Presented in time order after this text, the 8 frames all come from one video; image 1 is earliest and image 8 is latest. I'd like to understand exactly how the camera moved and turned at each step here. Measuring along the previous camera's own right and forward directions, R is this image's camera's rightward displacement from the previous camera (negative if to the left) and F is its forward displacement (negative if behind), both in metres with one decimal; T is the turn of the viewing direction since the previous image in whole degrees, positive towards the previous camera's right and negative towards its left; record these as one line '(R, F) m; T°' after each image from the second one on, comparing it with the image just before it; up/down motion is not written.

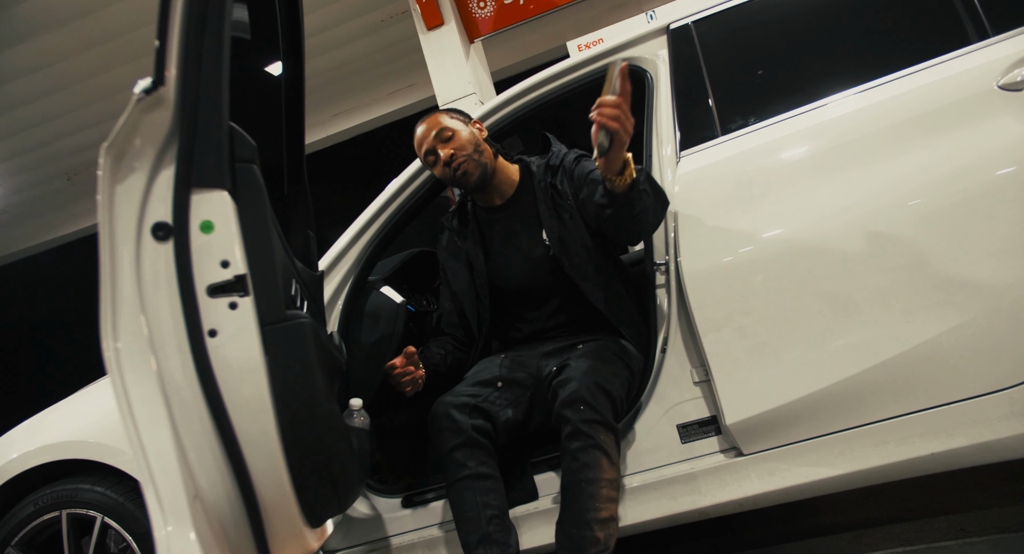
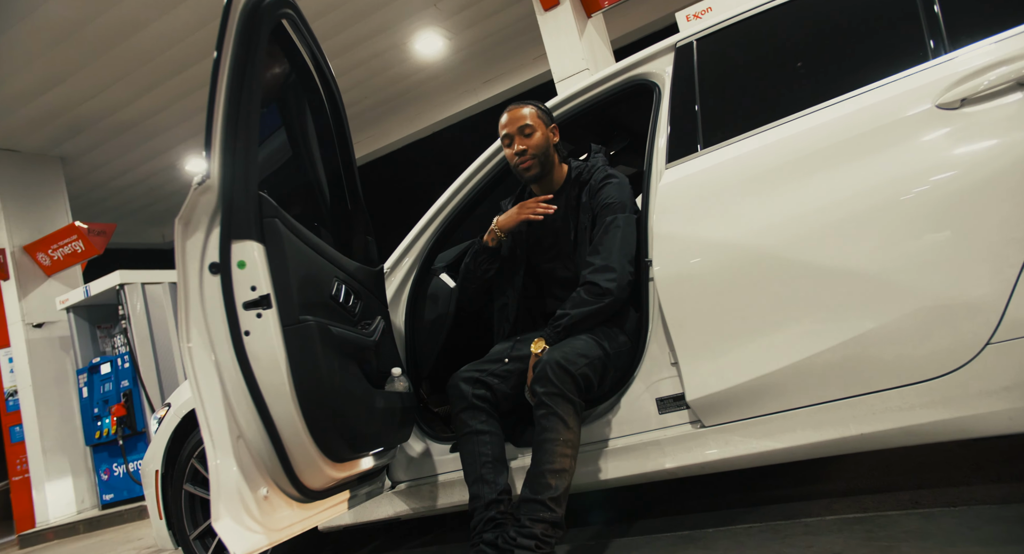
(+0.5, -0.3) m; -15°
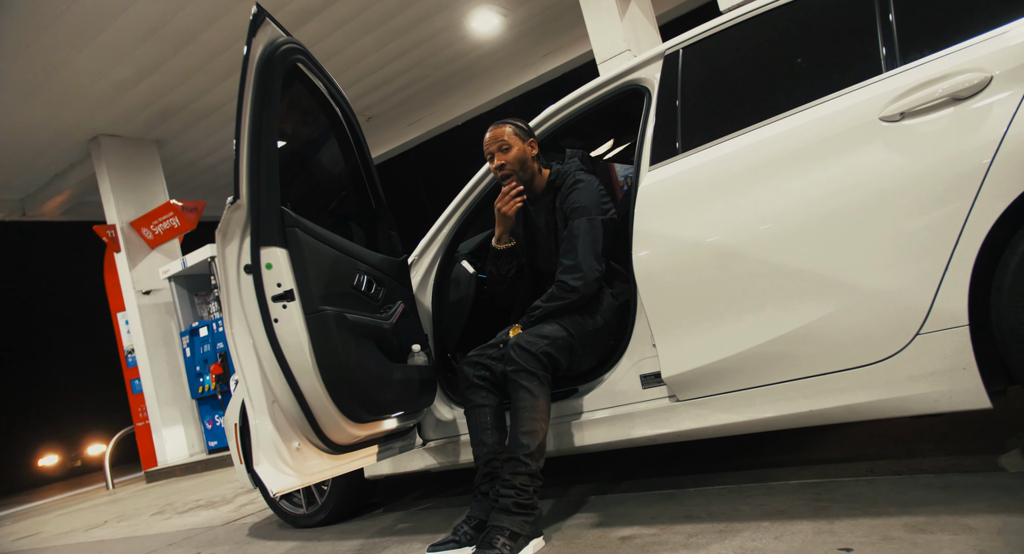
(+0.3, -0.2) m; -7°
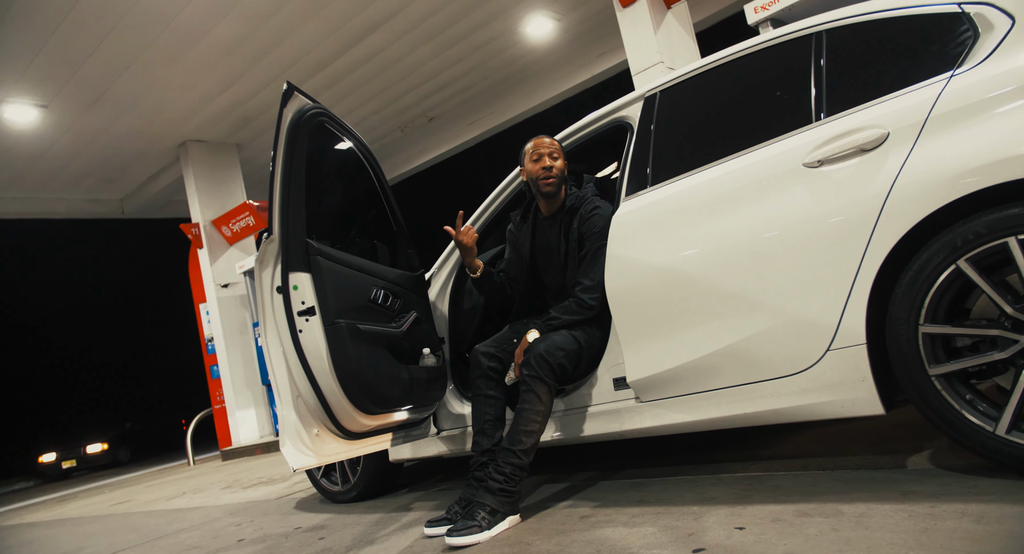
(+0.3, -0.3) m; -6°
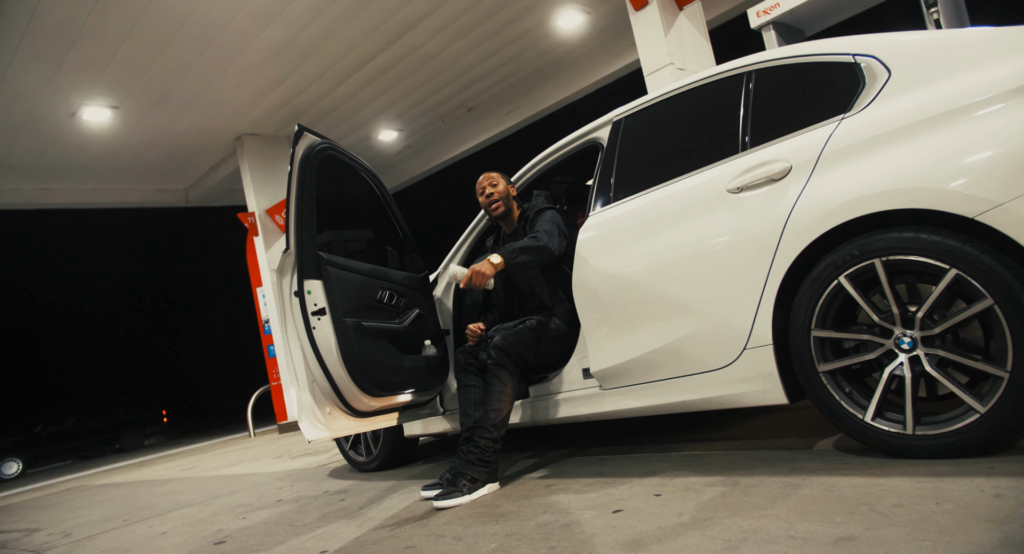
(+0.3, -0.4) m; -5°
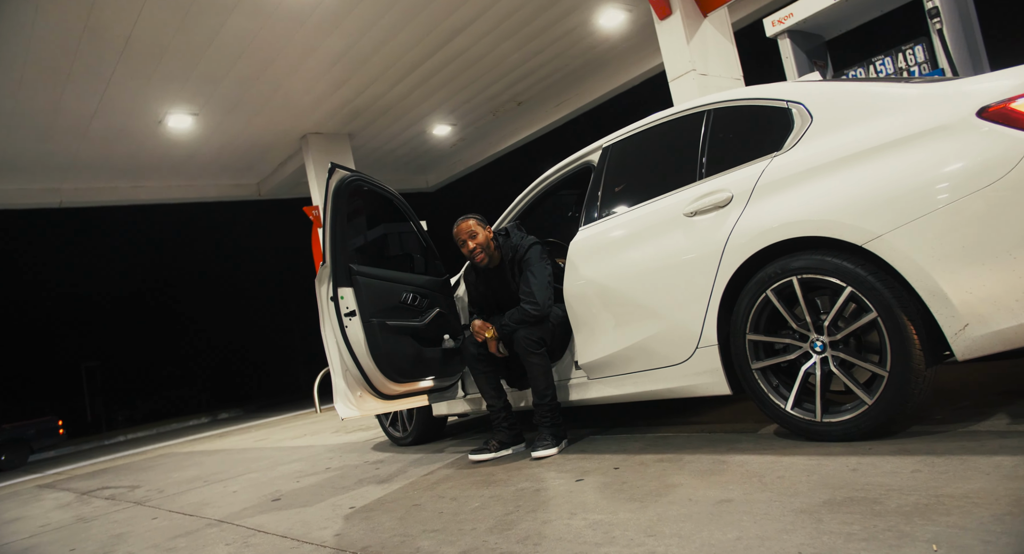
(+0.3, -0.4) m; -6°
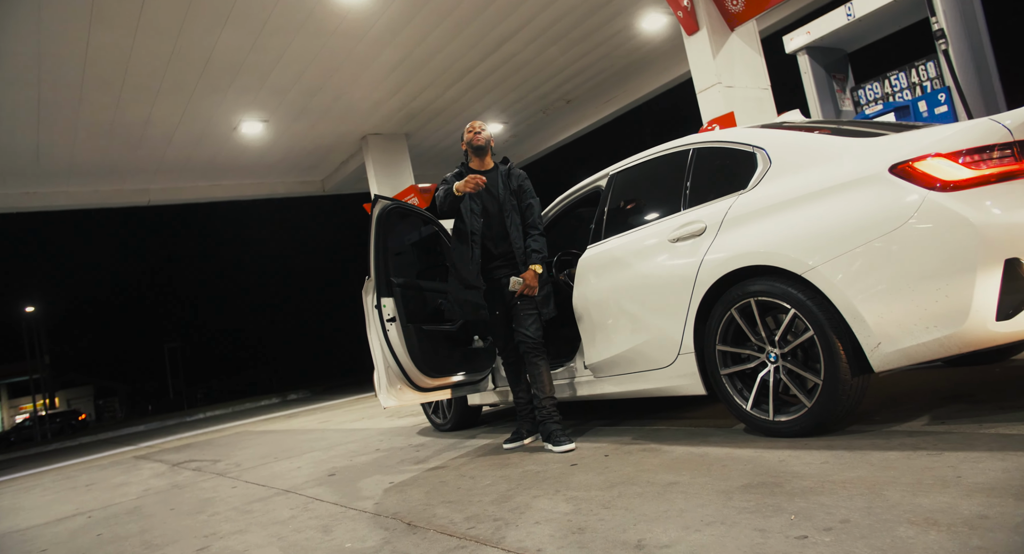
(+0.2, -0.4) m; -6°
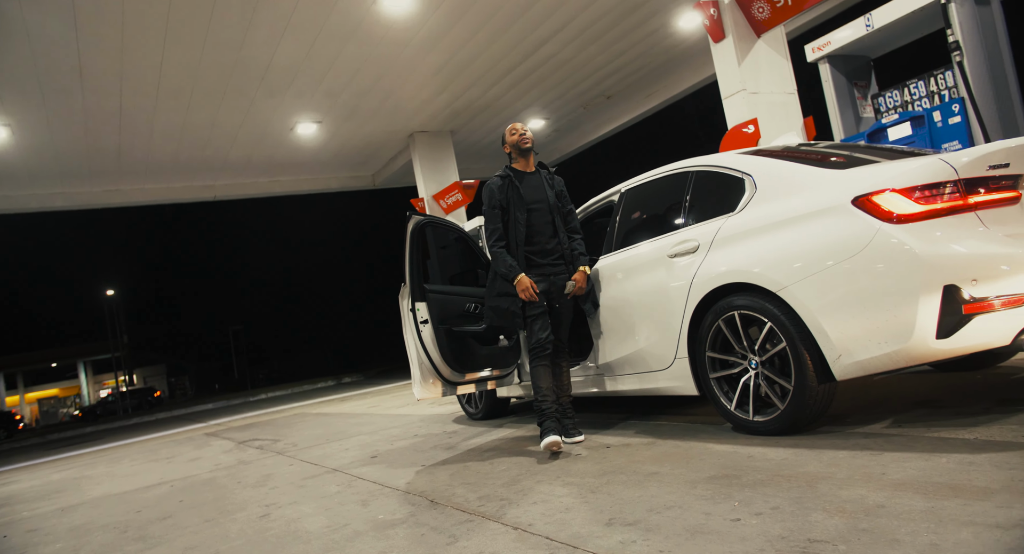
(+0.2, -0.3) m; -5°
